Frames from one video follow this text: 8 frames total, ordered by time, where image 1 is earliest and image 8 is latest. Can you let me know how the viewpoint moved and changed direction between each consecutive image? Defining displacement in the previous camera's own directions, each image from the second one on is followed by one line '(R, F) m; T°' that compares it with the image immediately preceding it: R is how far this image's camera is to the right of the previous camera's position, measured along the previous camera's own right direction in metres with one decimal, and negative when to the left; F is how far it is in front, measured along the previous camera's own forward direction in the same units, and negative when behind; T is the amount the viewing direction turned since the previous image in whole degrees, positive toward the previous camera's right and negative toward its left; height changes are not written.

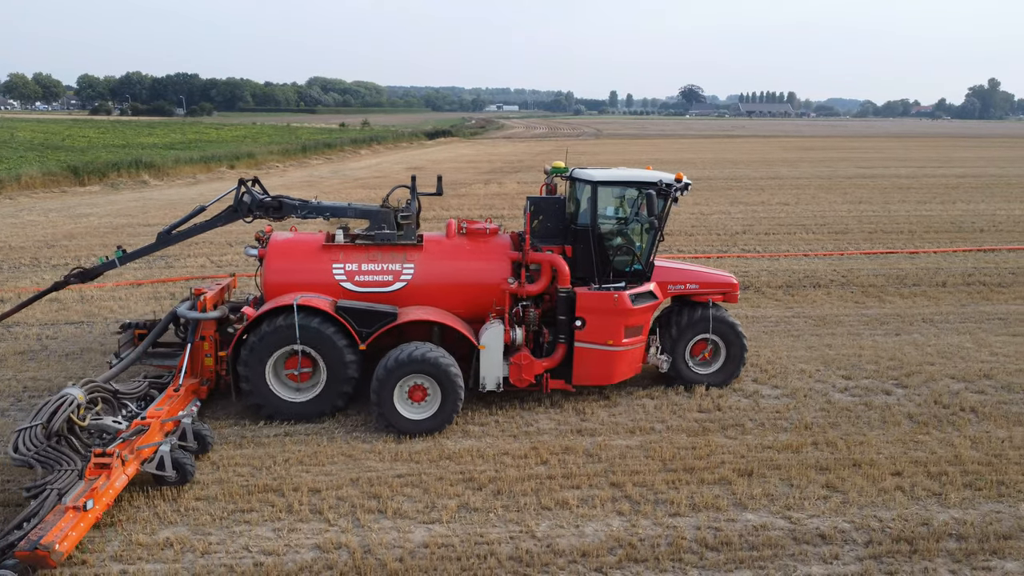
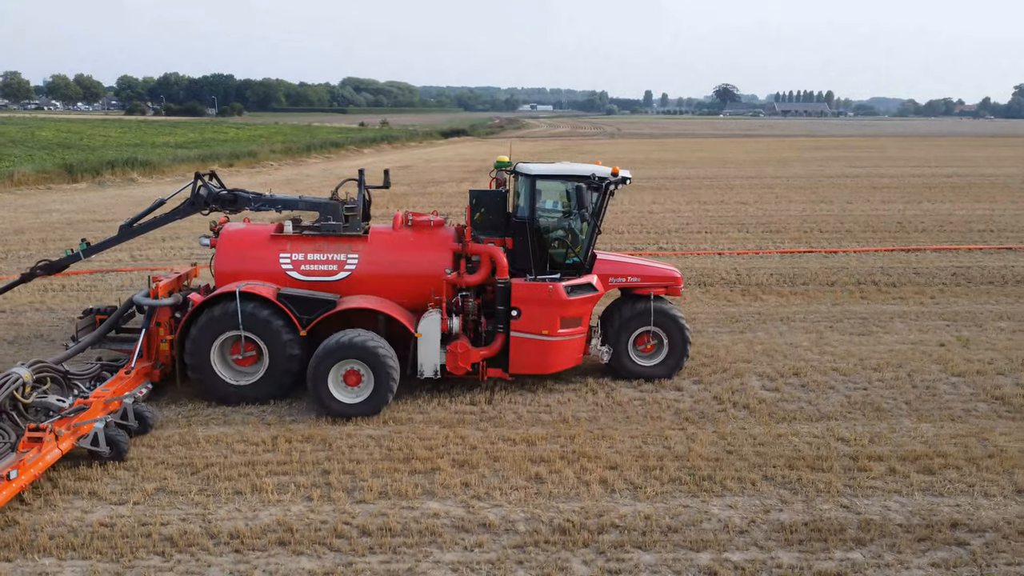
(+2.3, 0.0) m; -3°
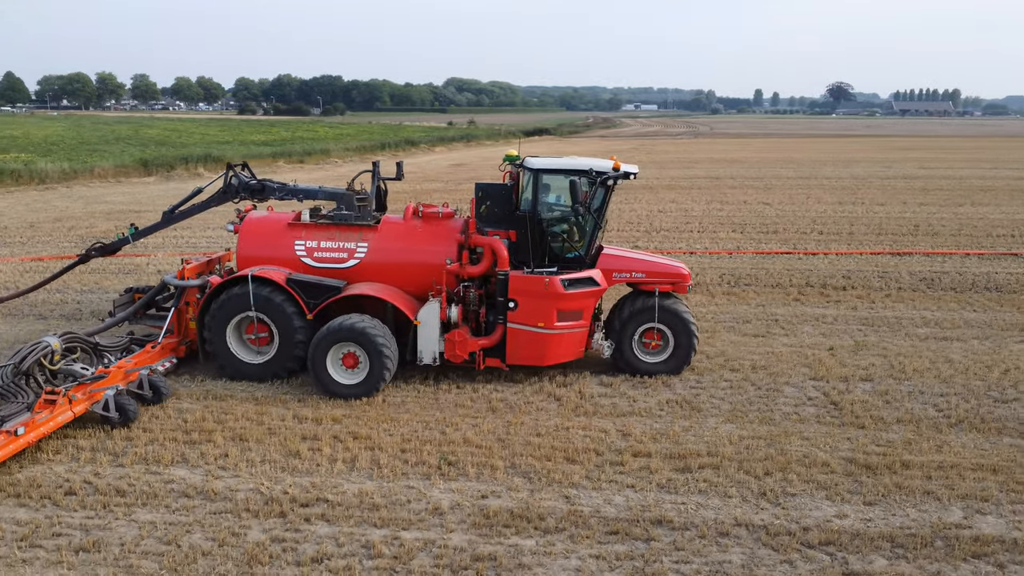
(+2.4, 0.0) m; -7°
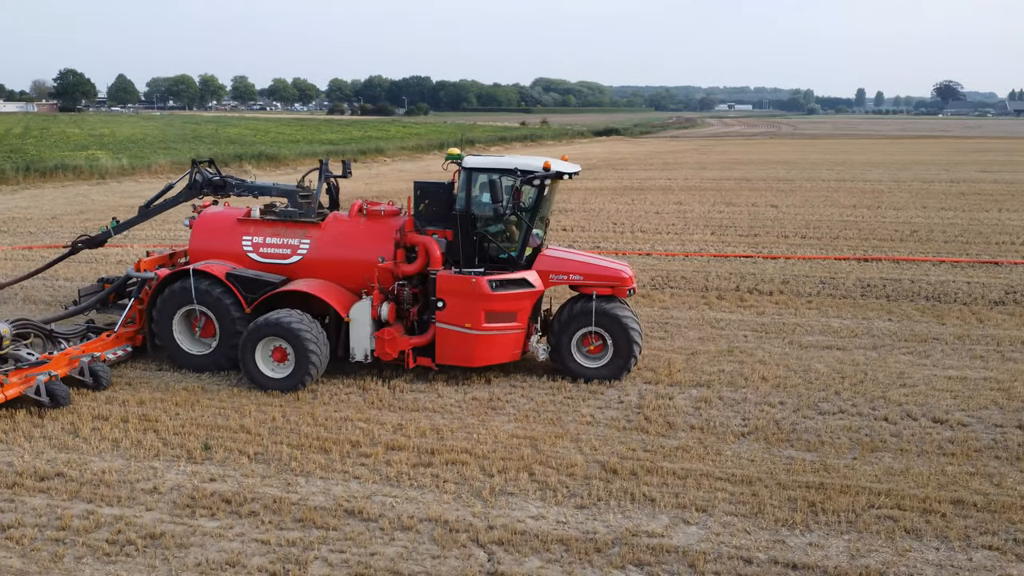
(+2.4, +0.1) m; -7°
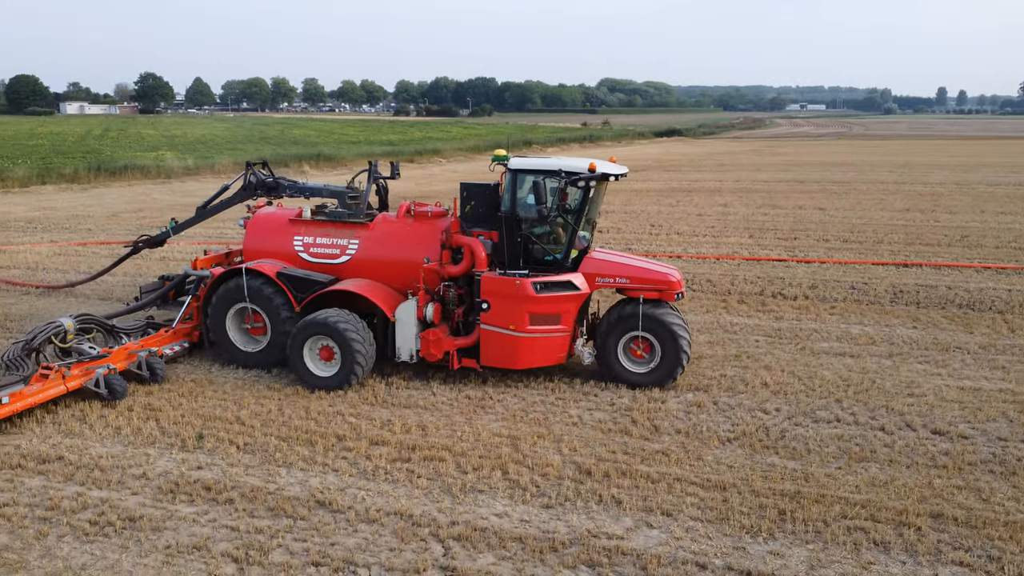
(+0.6, 0.0) m; -5°
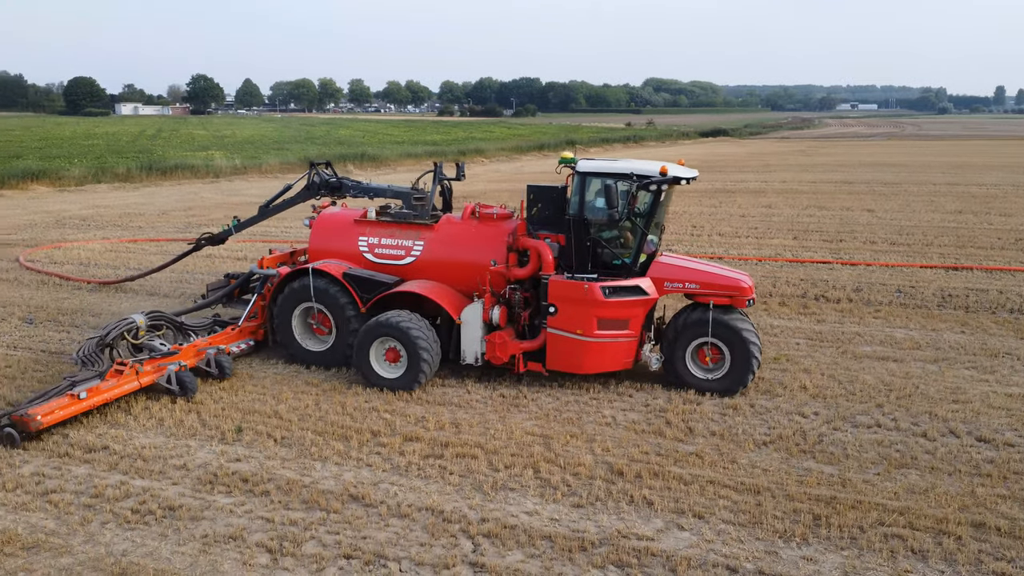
(+0.1, 0.0) m; -3°
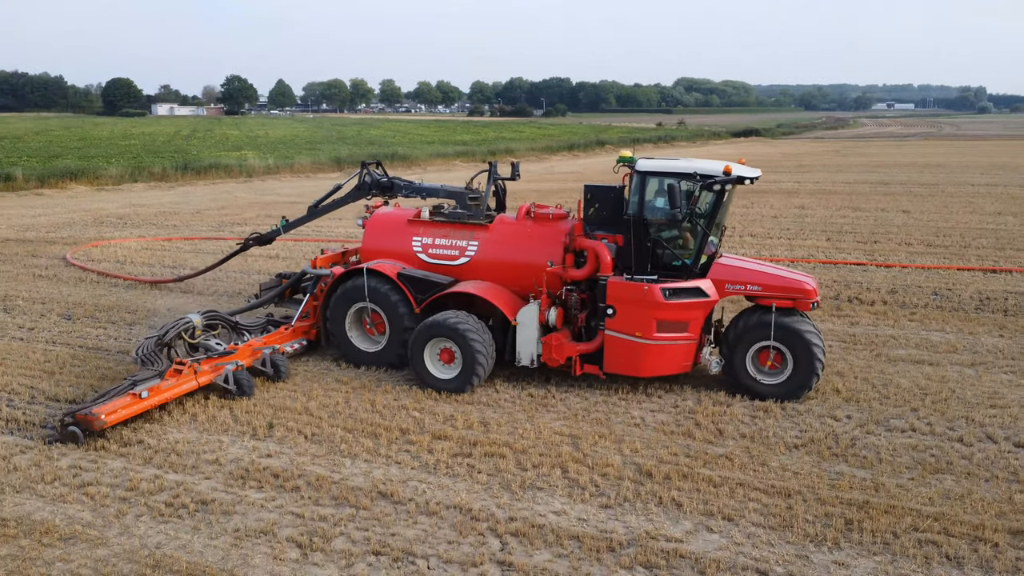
(0.0, 0.0) m; -2°
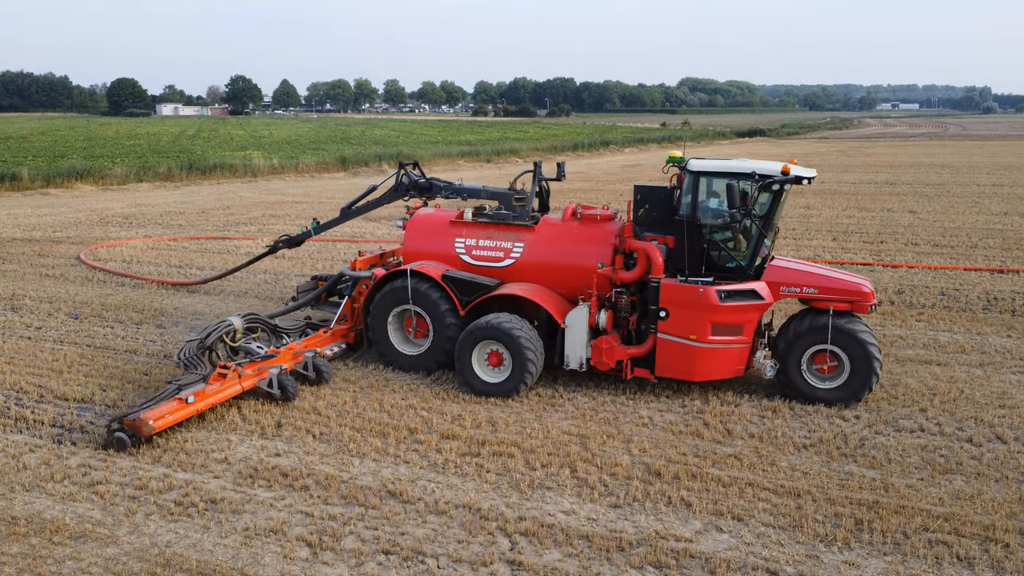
(0.0, 0.0) m; 0°
